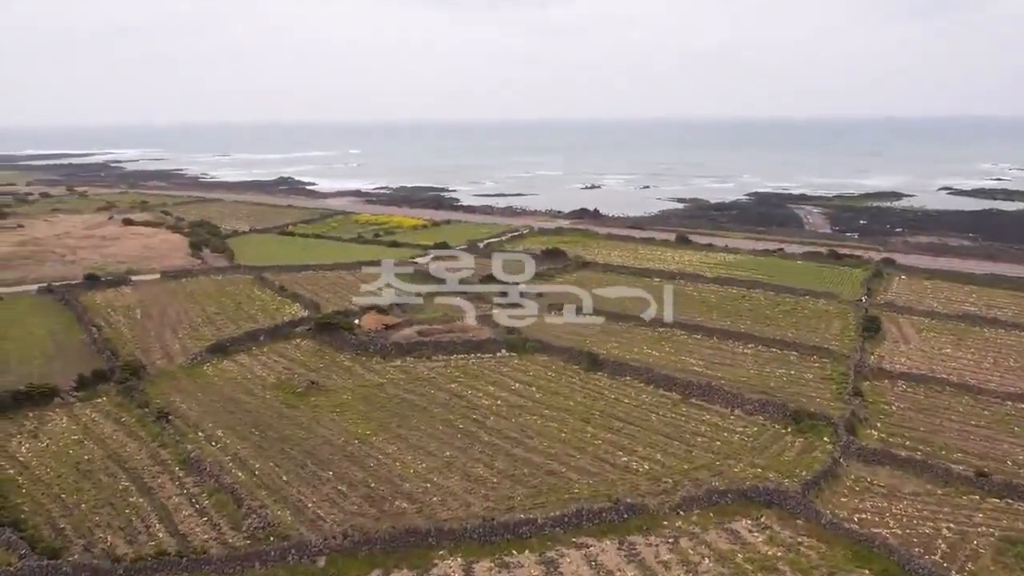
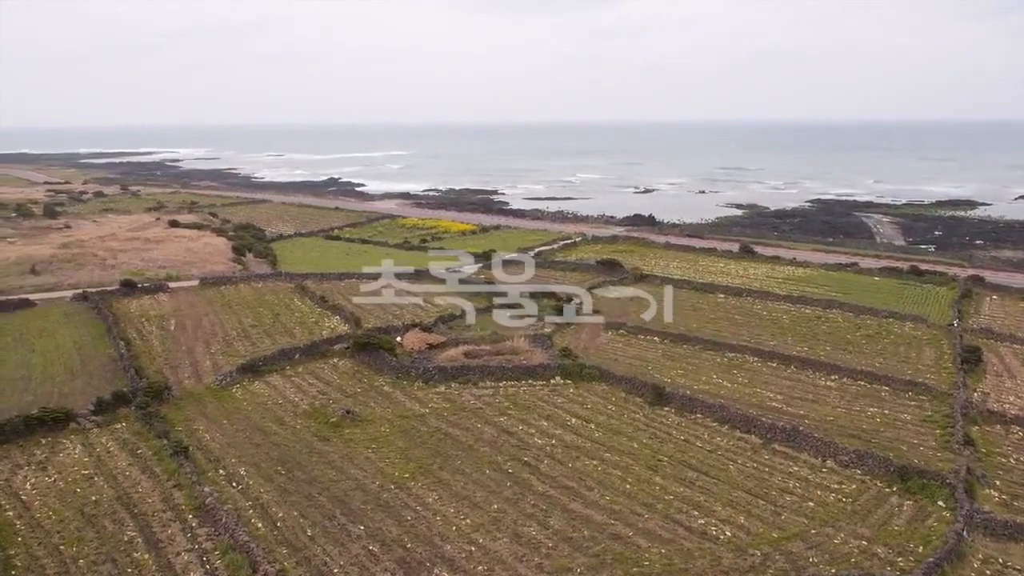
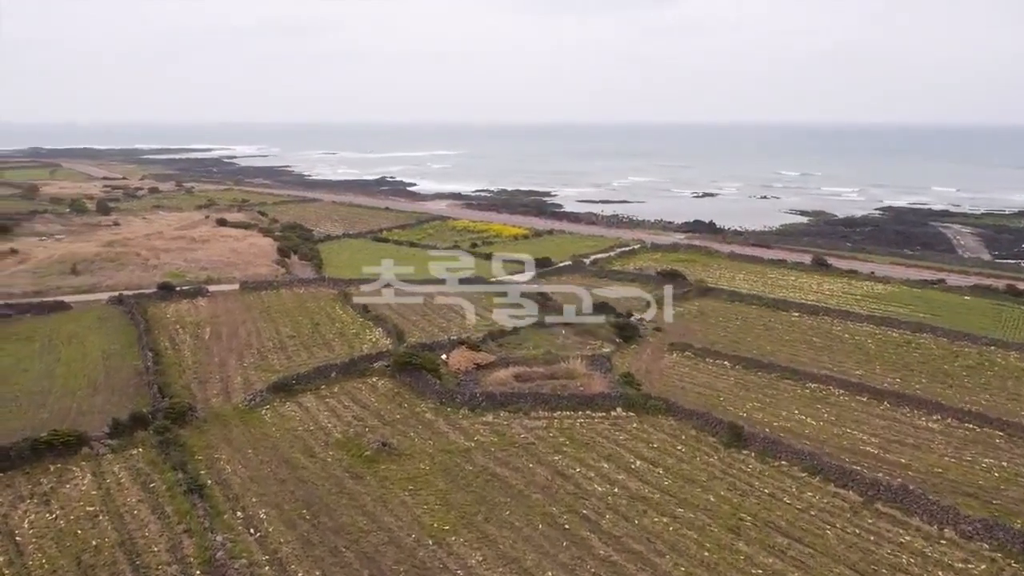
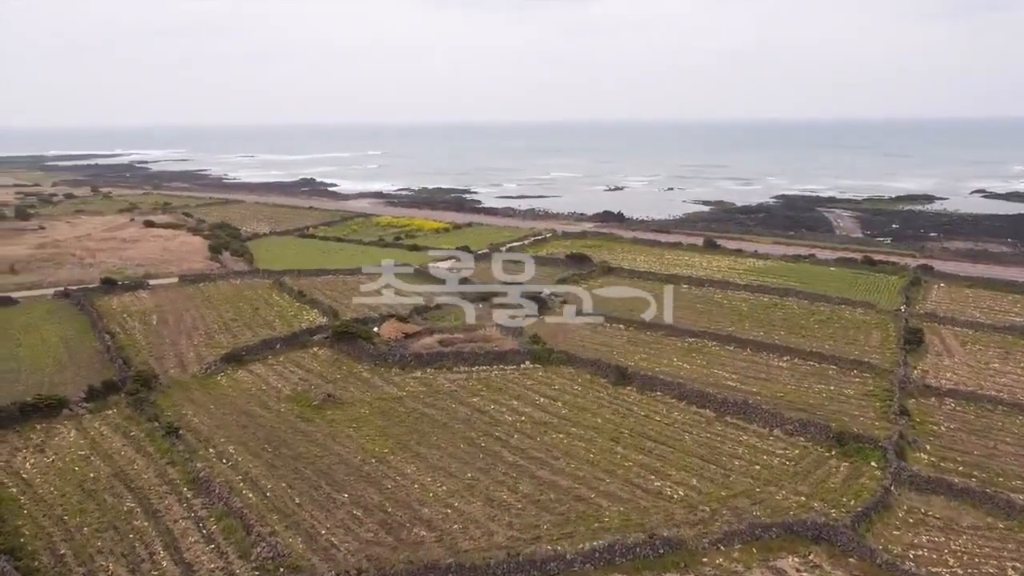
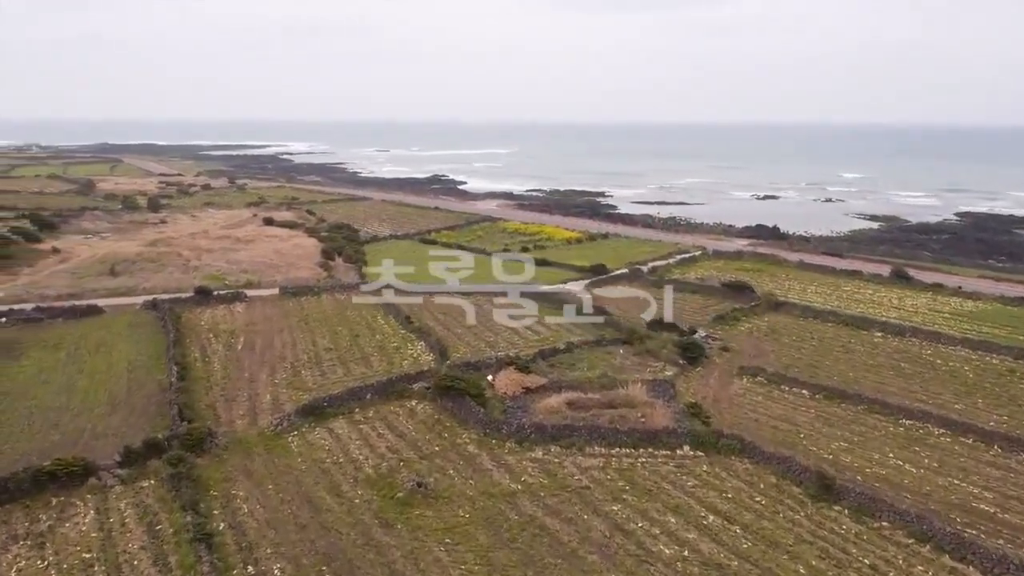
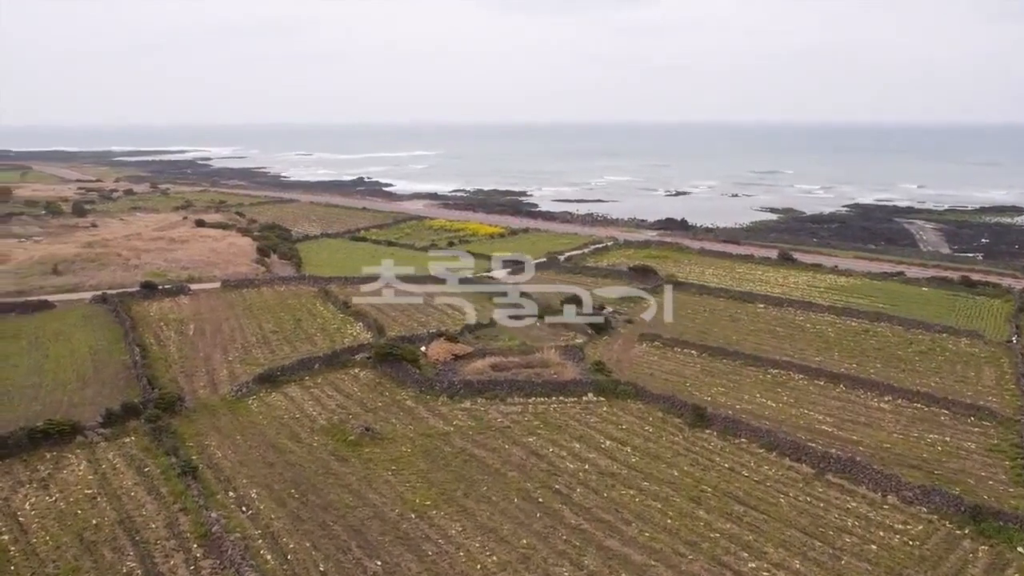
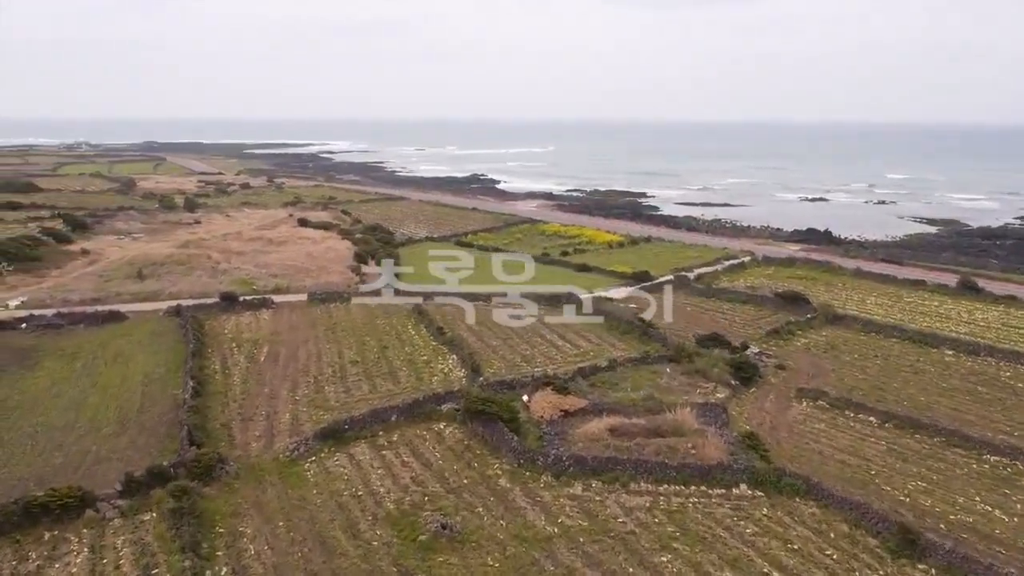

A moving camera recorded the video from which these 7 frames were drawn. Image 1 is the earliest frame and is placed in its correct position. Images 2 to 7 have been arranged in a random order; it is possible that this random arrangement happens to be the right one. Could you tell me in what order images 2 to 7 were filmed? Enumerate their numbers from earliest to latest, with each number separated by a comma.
4, 2, 6, 3, 5, 7
